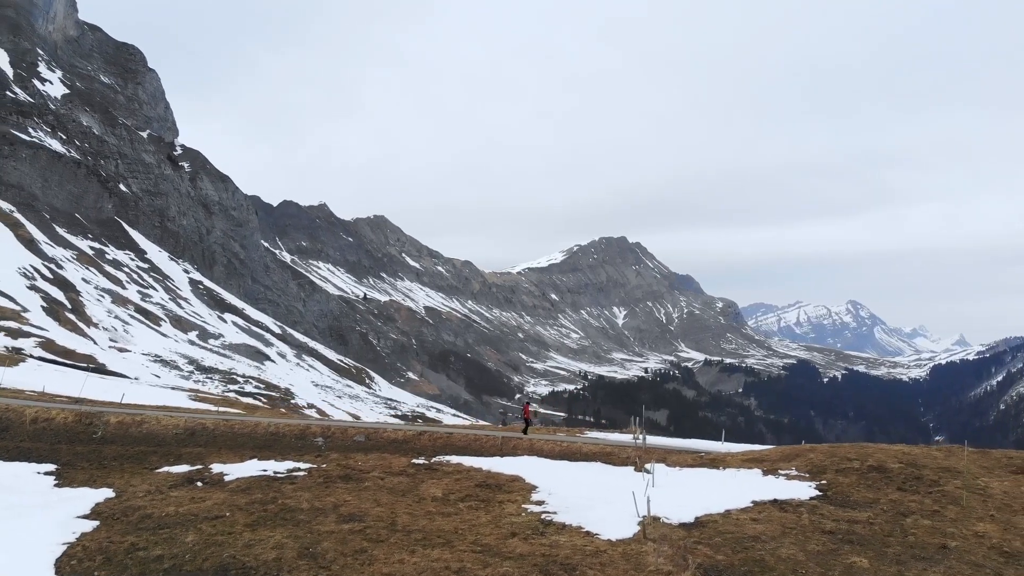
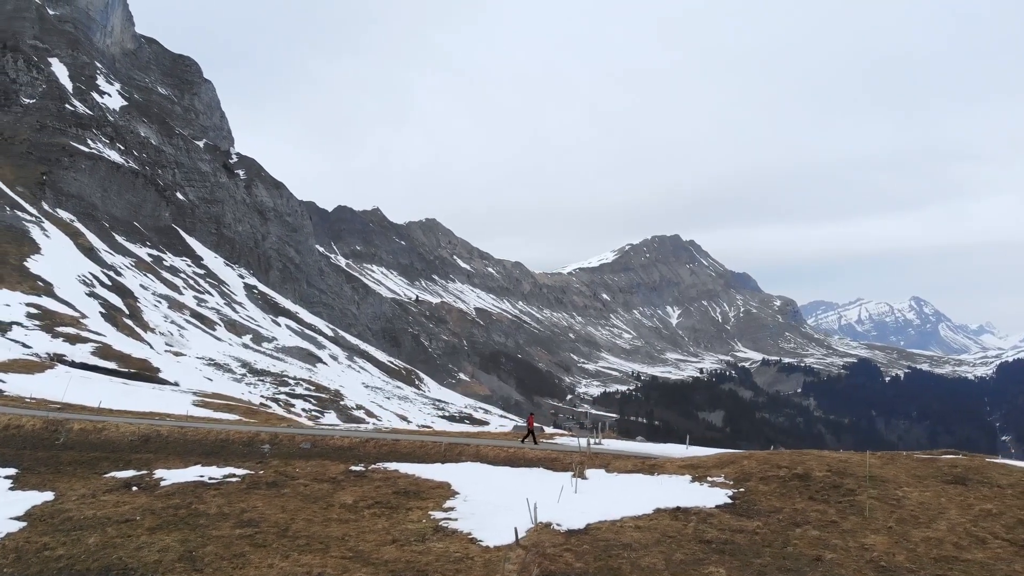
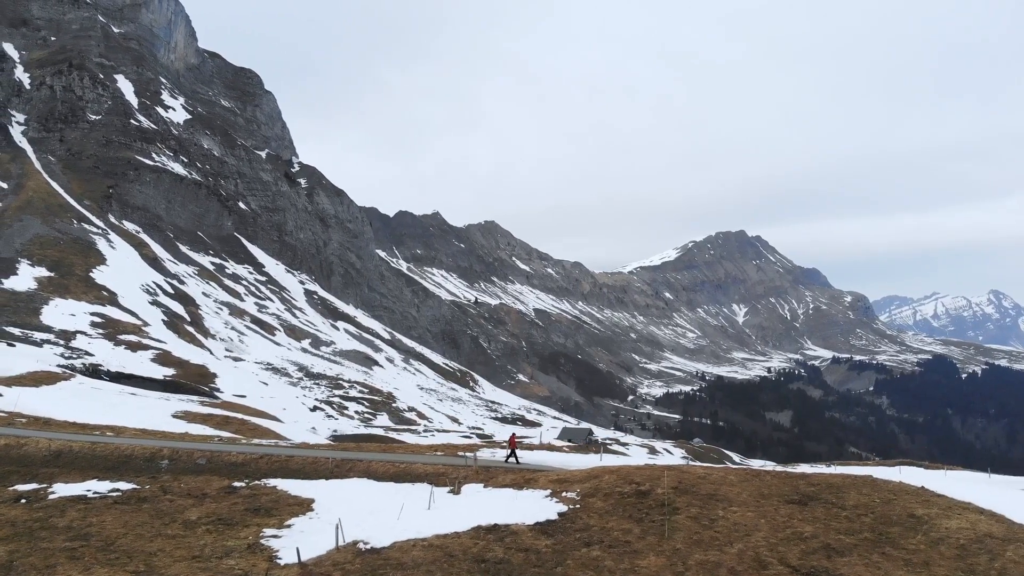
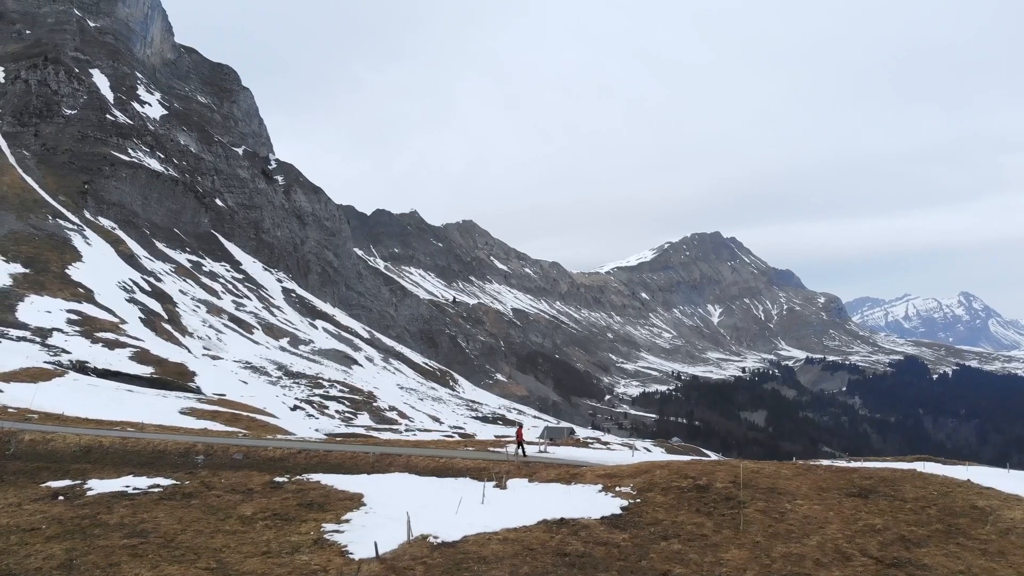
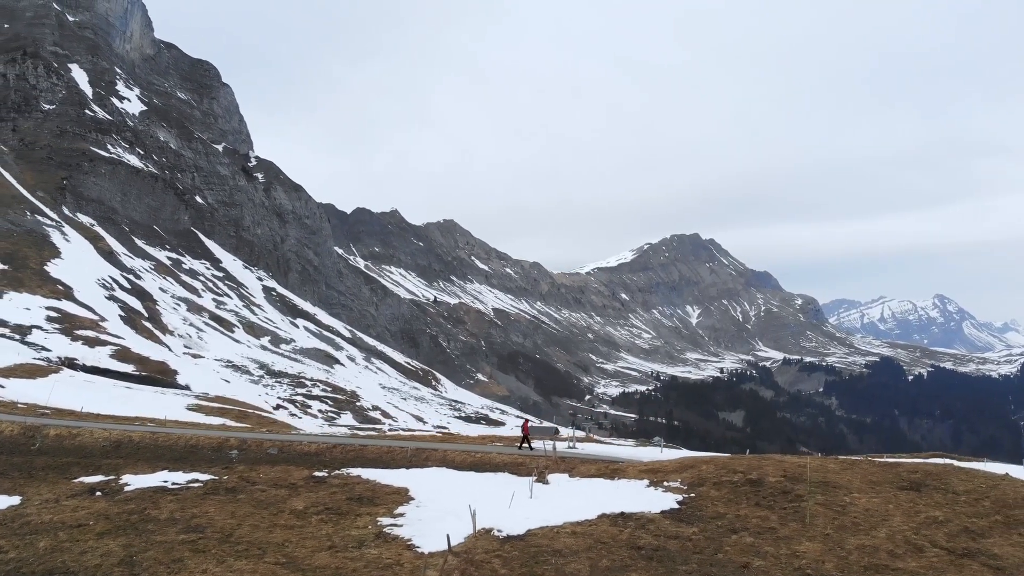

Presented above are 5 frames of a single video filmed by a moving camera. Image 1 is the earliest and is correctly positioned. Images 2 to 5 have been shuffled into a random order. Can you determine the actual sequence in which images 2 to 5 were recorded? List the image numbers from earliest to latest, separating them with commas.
2, 5, 4, 3
